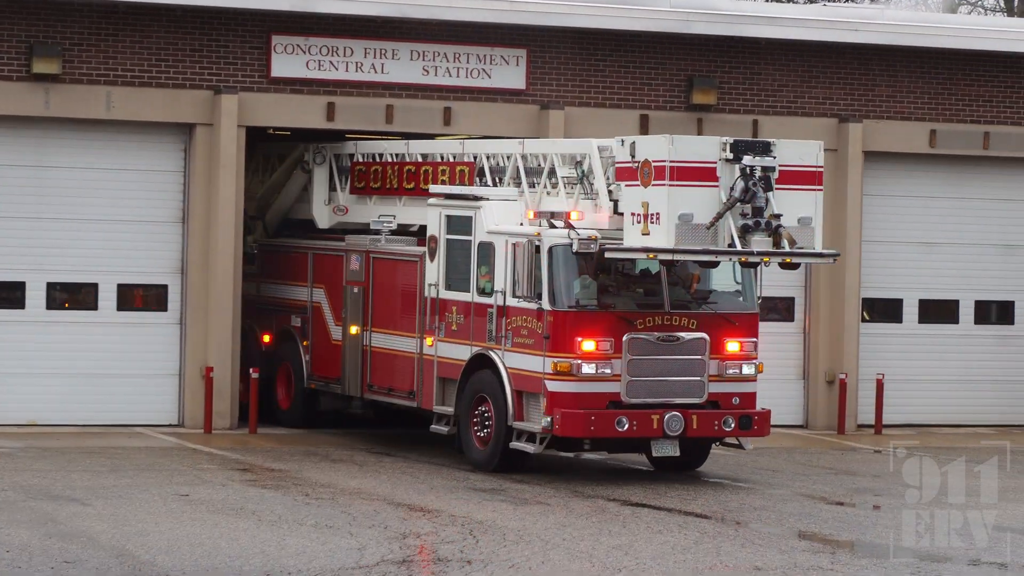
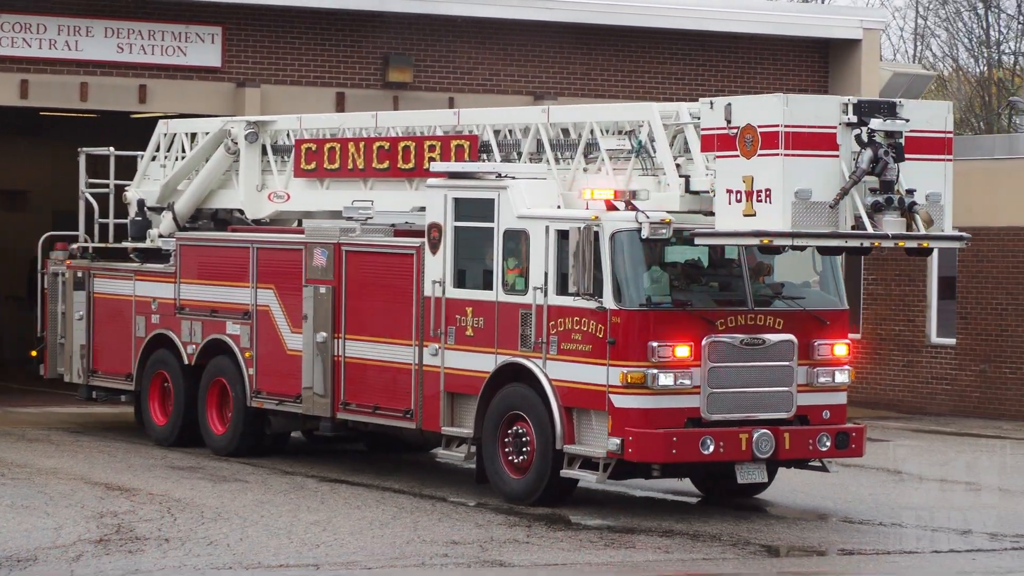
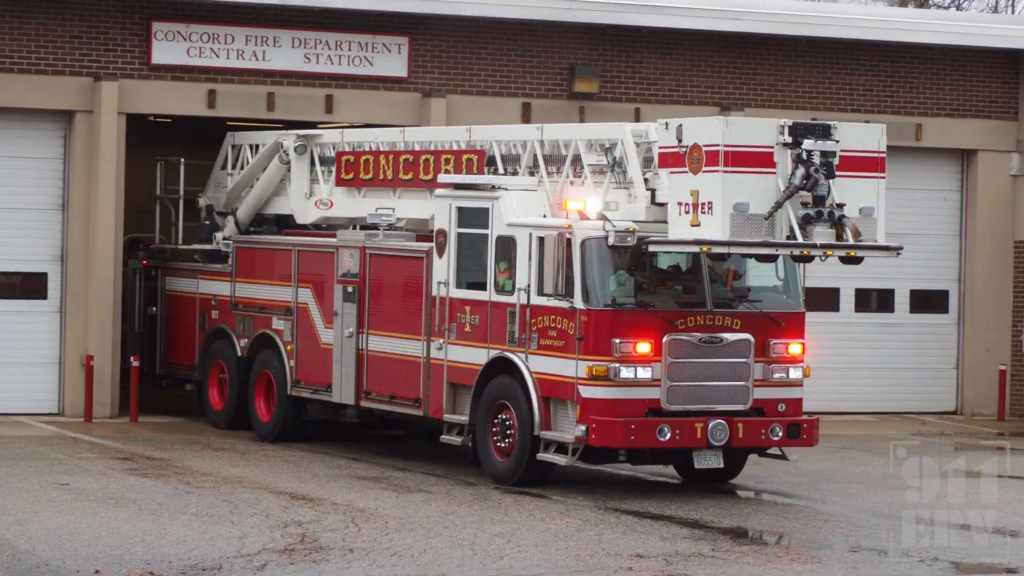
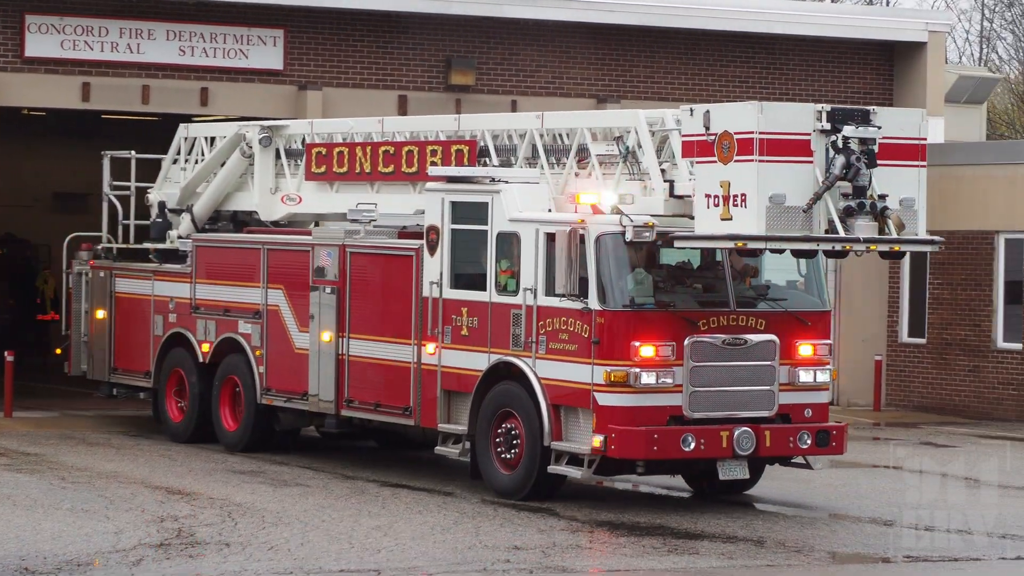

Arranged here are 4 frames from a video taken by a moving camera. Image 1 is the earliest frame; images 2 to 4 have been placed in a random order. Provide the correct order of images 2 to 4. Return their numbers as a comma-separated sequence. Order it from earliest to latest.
3, 4, 2
